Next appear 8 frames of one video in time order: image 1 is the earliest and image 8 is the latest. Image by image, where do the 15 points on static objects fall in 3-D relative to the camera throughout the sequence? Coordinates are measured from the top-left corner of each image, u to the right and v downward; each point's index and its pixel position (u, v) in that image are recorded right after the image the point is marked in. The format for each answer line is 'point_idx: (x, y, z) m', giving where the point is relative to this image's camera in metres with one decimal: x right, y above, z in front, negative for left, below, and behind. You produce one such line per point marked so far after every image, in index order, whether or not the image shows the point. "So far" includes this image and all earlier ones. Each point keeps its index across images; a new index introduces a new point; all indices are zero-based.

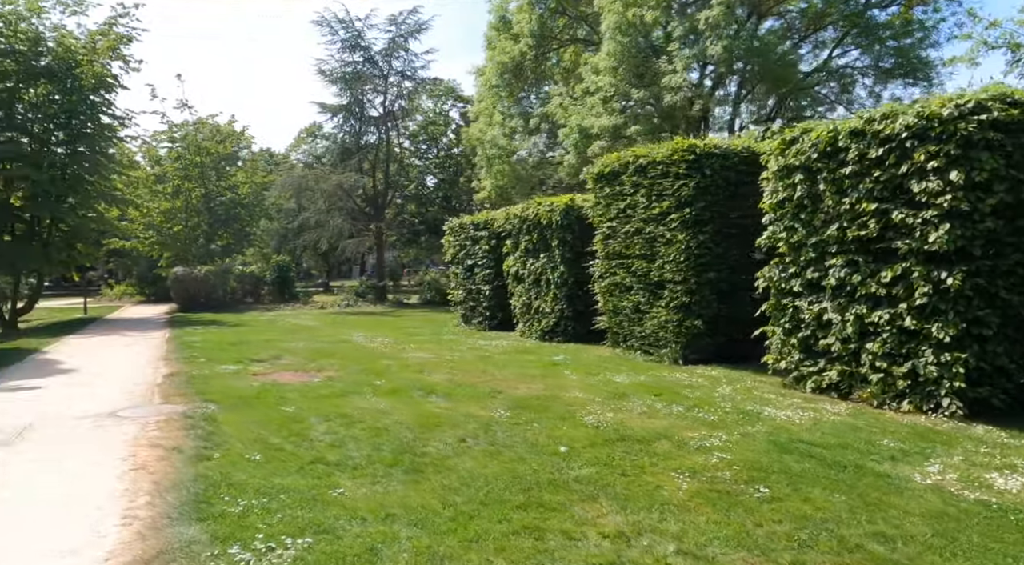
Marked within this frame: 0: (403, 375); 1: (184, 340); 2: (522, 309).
0: (-1.6, -1.4, +10.3) m
1: (-8.1, -1.4, +16.5) m
2: (+0.2, -0.6, +15.9) m
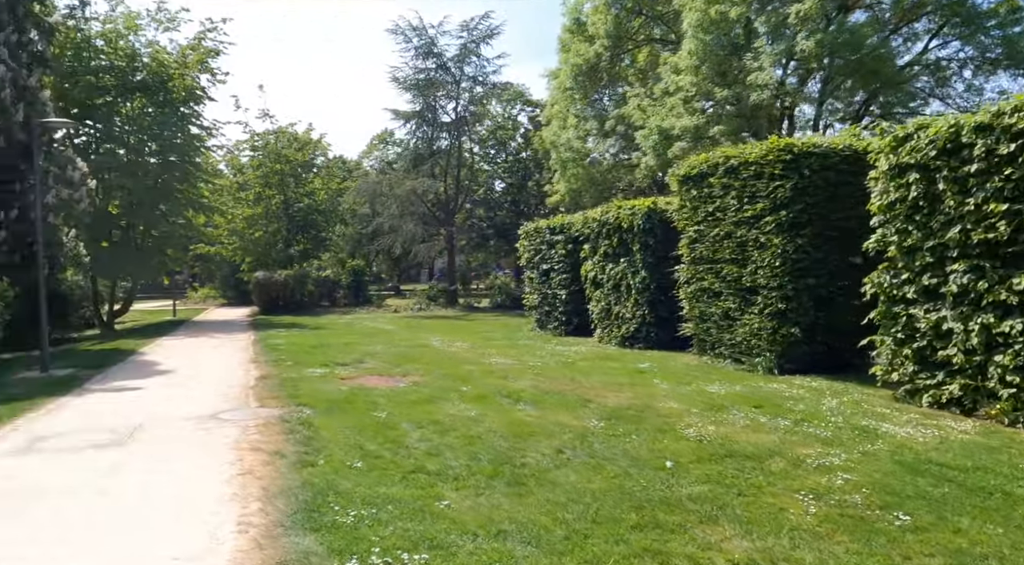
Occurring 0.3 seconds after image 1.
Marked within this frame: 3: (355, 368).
0: (-0.3, -1.5, +10.2) m
1: (-6.1, -1.5, +17.0) m
2: (+2.1, -0.8, +15.6) m
3: (-2.8, -1.6, +12.2) m
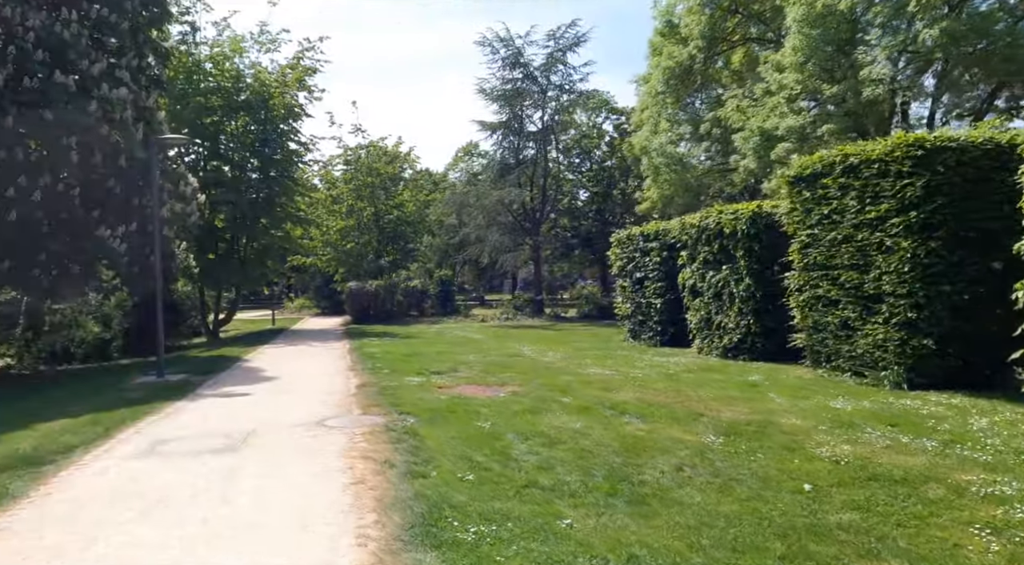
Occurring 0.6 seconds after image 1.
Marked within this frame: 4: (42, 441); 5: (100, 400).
0: (+1.2, -1.6, +9.8) m
1: (-3.8, -1.8, +17.3) m
2: (+4.2, -0.9, +15.0) m
3: (-1.1, -1.7, +12.1) m
4: (-5.1, -1.7, +7.3) m
5: (-6.5, -1.9, +10.6) m
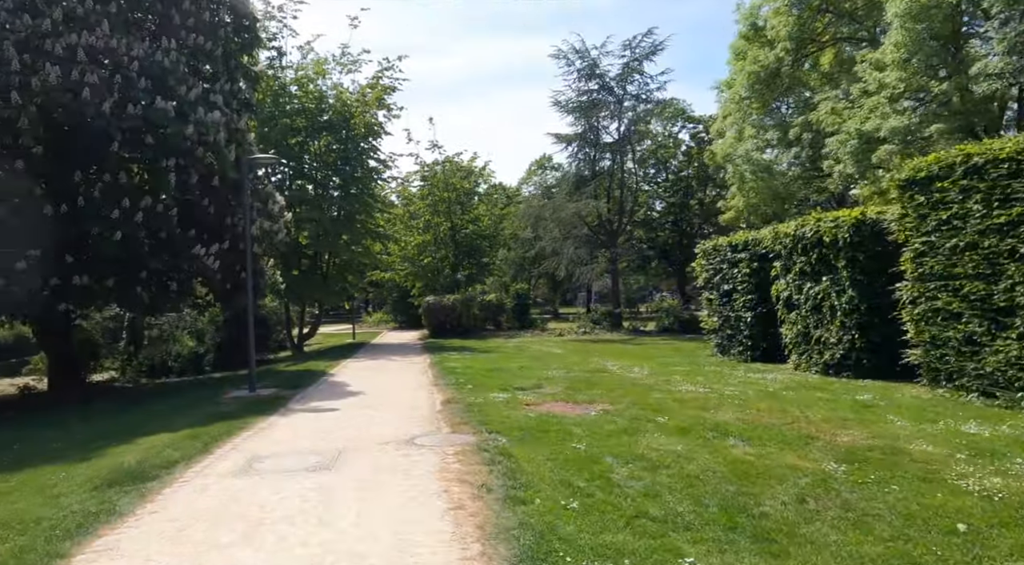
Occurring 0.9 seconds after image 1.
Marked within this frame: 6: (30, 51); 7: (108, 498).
0: (+2.4, -1.8, +9.3) m
1: (-1.7, -2.1, +17.3) m
2: (+6.0, -1.2, +14.1) m
3: (+0.4, -2.0, +11.8) m
4: (-4.1, -1.9, +7.4) m
5: (-5.1, -2.2, +10.9) m
6: (-9.5, +4.6, +13.3) m
7: (-3.5, -1.9, +5.8) m
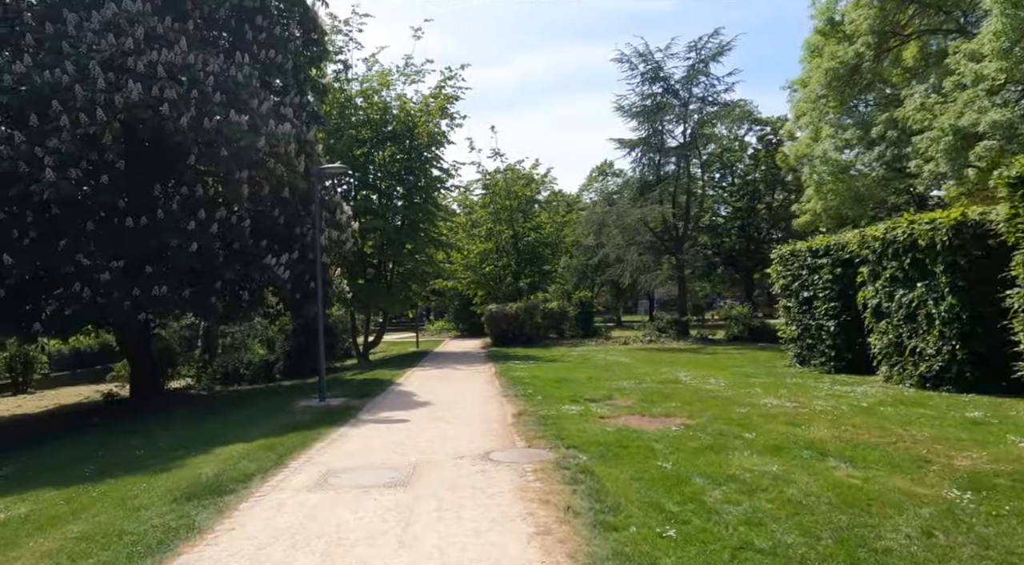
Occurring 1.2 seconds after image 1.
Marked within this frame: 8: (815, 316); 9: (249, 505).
0: (+3.4, -1.9, +8.7) m
1: (0.0, -2.3, +17.0) m
2: (+7.4, -1.3, +13.2) m
3: (+1.7, -2.1, +11.3) m
4: (-3.2, -2.0, +7.4) m
5: (-4.0, -2.3, +10.9) m
6: (-8.2, +4.4, +13.8) m
7: (-2.8, -2.0, +5.7) m
8: (+7.2, -0.8, +16.0) m
9: (-2.3, -1.9, +5.9) m
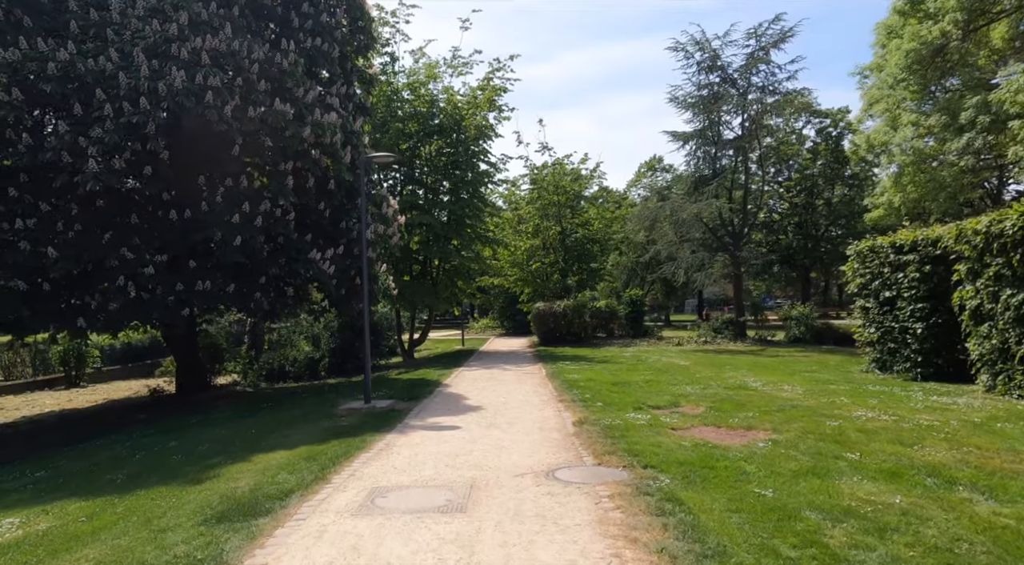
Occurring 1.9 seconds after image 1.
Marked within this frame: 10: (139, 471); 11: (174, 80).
0: (+4.2, -1.8, +7.6) m
1: (+1.3, -2.3, +16.1) m
2: (+8.4, -1.3, +11.8) m
3: (+2.6, -2.0, +10.3) m
4: (-2.5, -2.0, +6.7) m
5: (-3.1, -2.2, +10.3) m
6: (-7.0, +4.5, +13.4) m
7: (-2.2, -1.9, +5.0) m
8: (+8.4, -0.8, +14.6) m
9: (-1.7, -1.9, +5.1) m
10: (-4.4, -2.2, +8.0) m
11: (-6.5, +3.9, +13.0) m
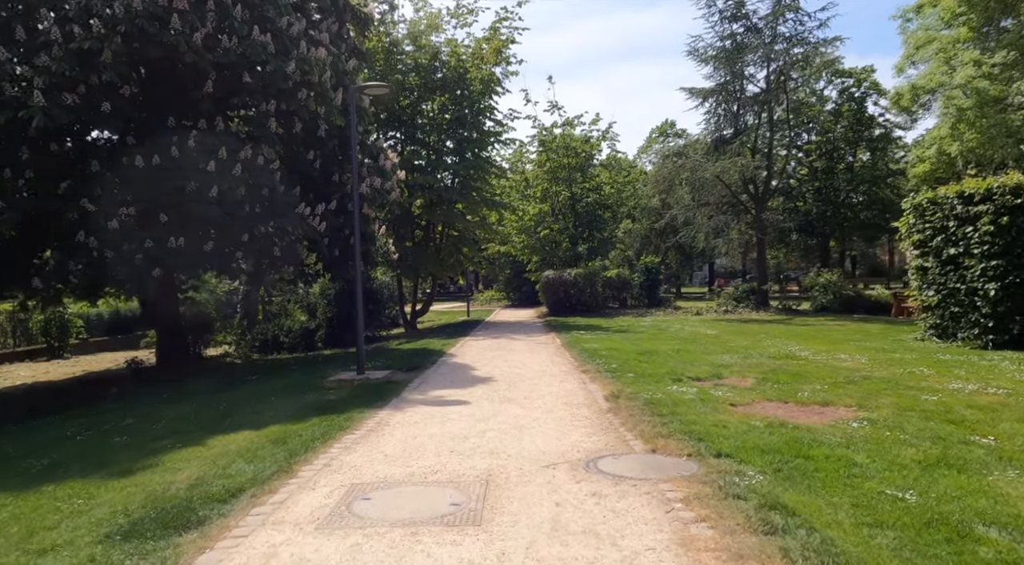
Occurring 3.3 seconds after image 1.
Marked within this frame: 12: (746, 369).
0: (+4.4, -1.3, +5.9) m
1: (+1.5, -1.4, +14.4) m
2: (+8.6, -0.6, +10.0) m
3: (+2.8, -1.4, +8.6) m
4: (-2.3, -1.4, +5.0) m
5: (-2.8, -1.6, +8.6) m
6: (-6.8, +5.3, +11.5) m
7: (-2.0, -1.4, +3.3) m
8: (+8.7, +0.1, +12.8) m
9: (-1.5, -1.4, +3.4) m
10: (-4.2, -1.7, +6.3) m
11: (-6.3, +4.7, +11.1) m
12: (+3.7, -1.4, +10.7) m
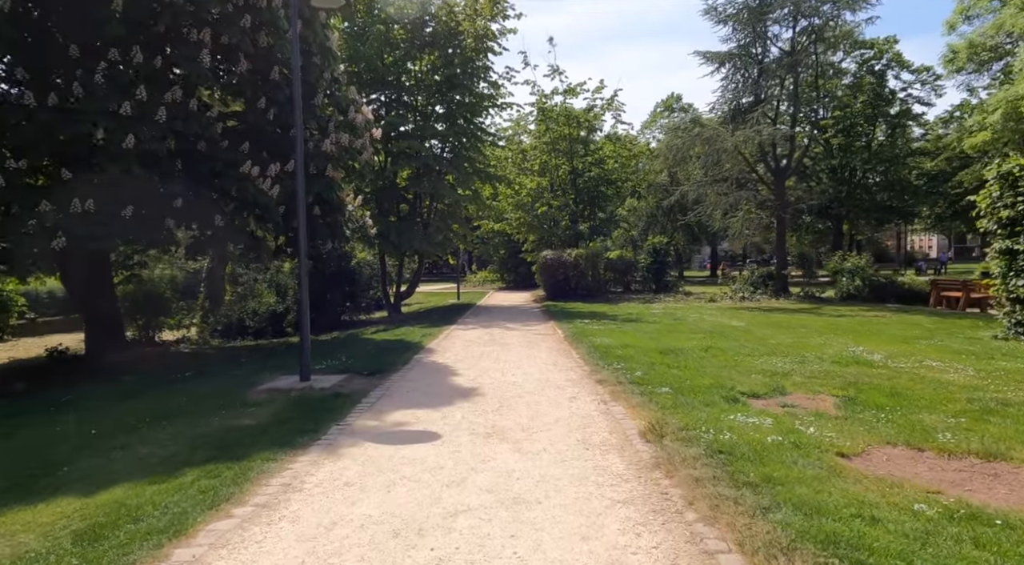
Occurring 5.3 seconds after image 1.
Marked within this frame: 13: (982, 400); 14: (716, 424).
0: (+4.3, -1.2, +3.3) m
1: (+1.4, -1.0, +11.8) m
2: (+8.6, -0.5, +7.5) m
3: (+2.7, -1.2, +6.0) m
4: (-2.4, -1.3, +2.4) m
5: (-2.9, -1.3, +6.0) m
6: (-6.8, +5.6, +8.6) m
7: (-2.0, -1.4, +0.7) m
8: (+8.6, +0.3, +10.3) m
9: (-1.6, -1.3, +0.8) m
10: (-4.3, -1.5, +3.7) m
11: (-6.3, +5.0, +8.3) m
12: (+3.6, -1.2, +8.1) m
13: (+4.5, -1.1, +6.5) m
14: (+1.7, -1.2, +5.6) m
